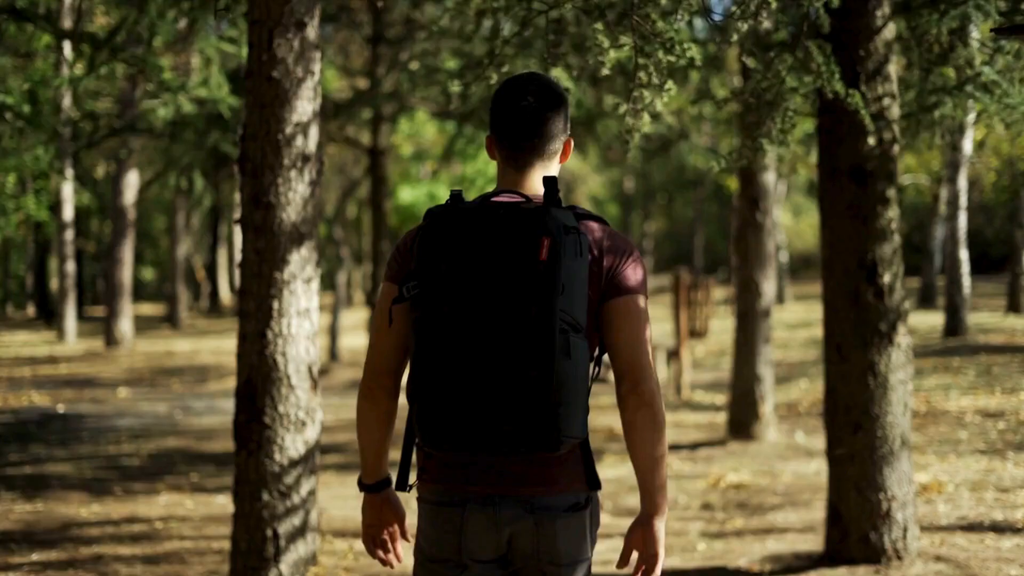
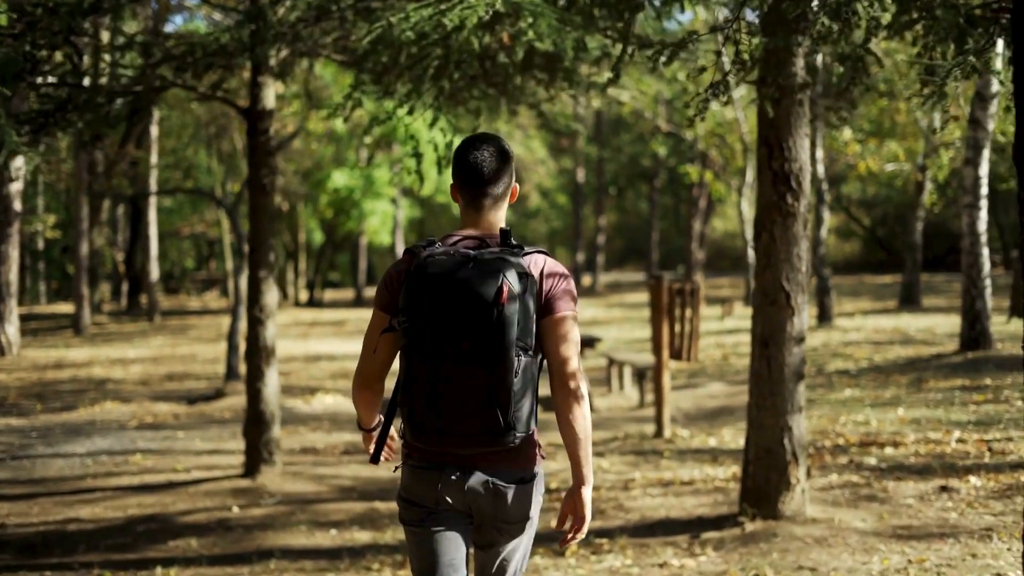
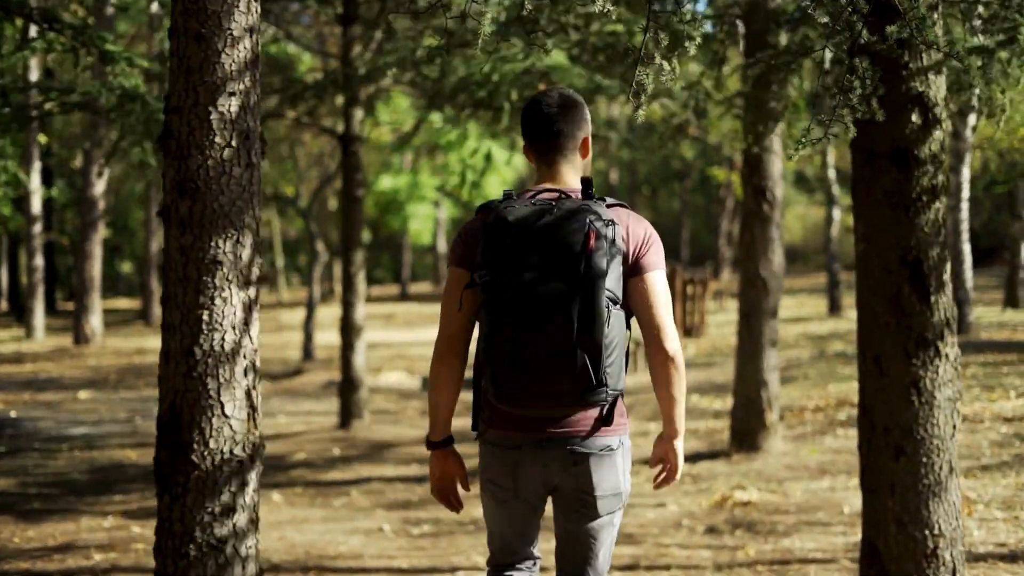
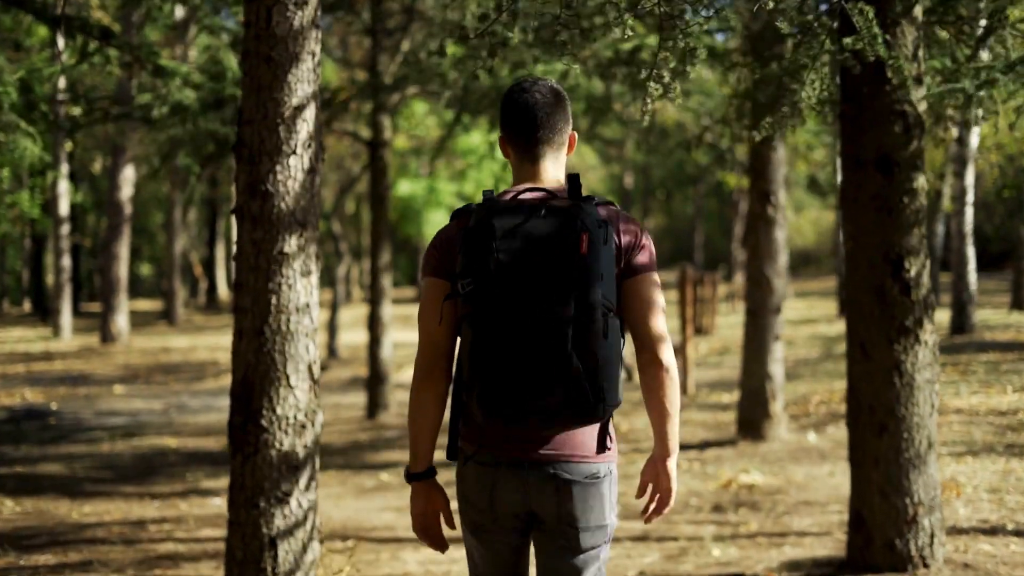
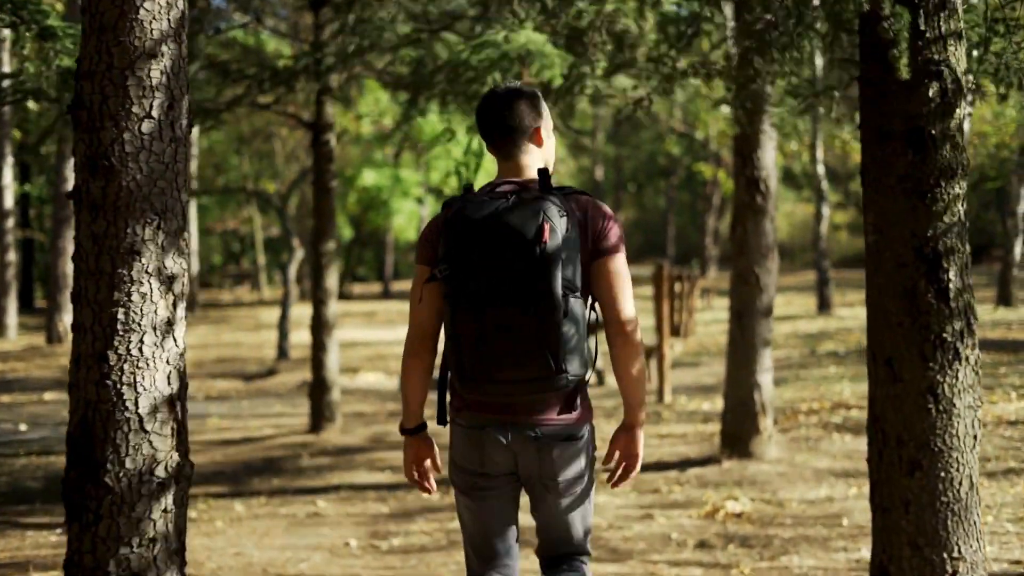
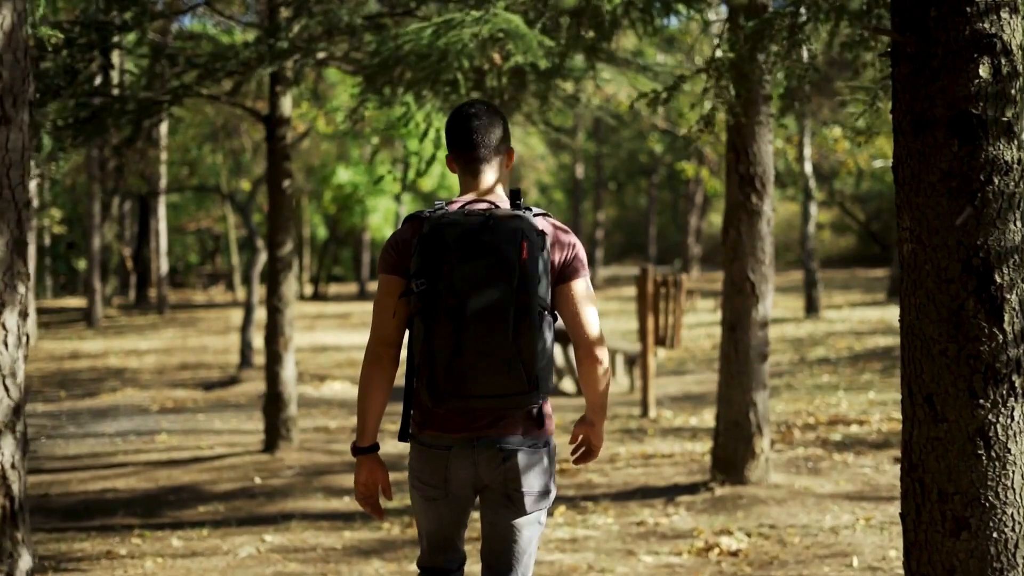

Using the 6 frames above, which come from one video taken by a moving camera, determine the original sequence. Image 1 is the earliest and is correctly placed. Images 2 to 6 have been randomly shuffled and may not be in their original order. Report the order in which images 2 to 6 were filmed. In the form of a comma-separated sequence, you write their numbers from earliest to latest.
4, 3, 5, 6, 2
